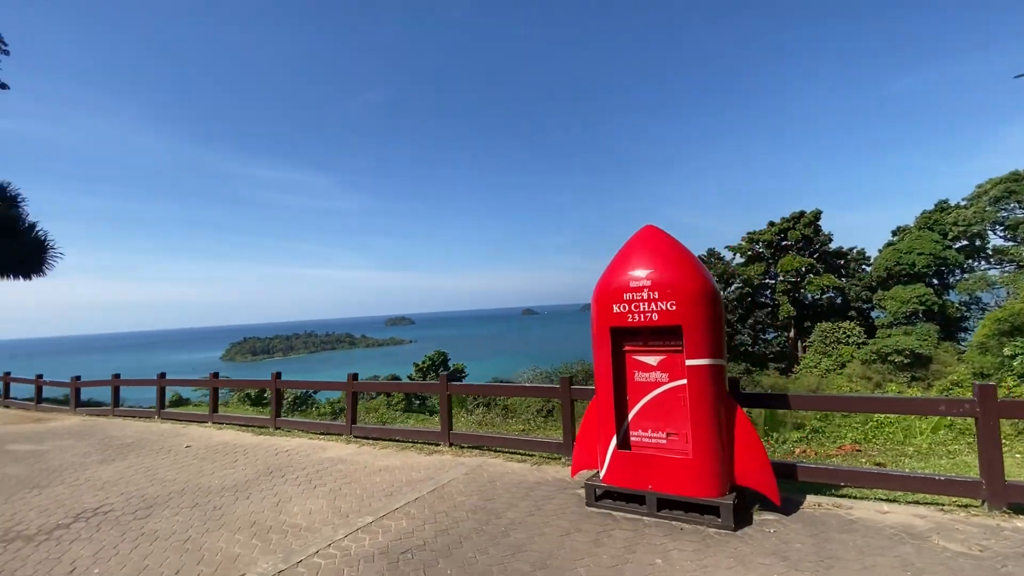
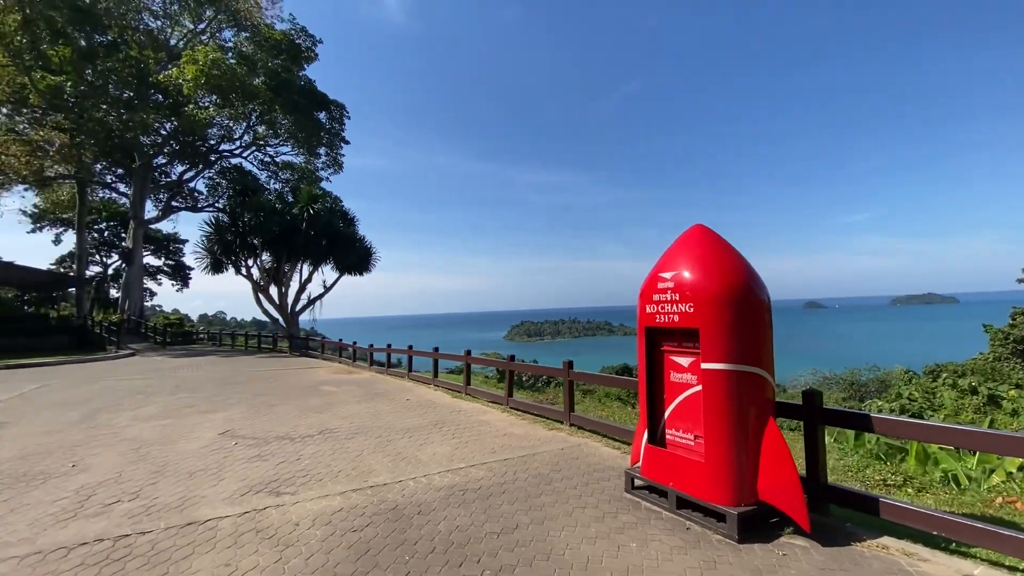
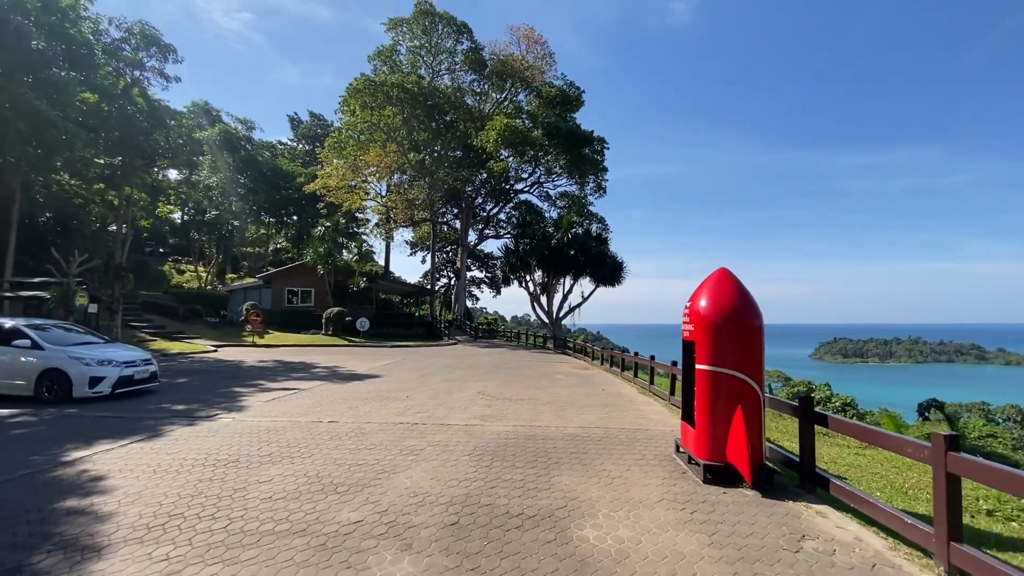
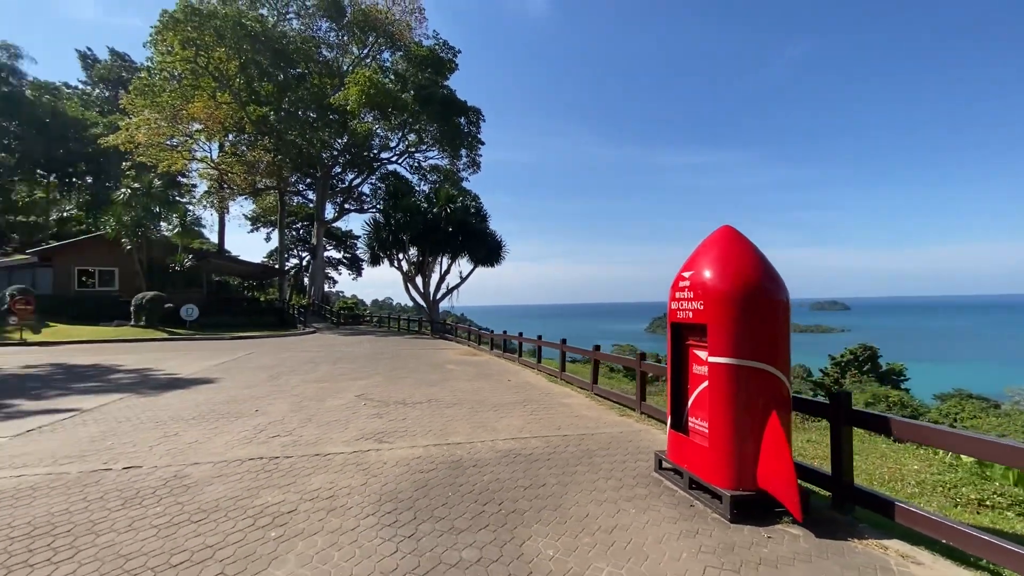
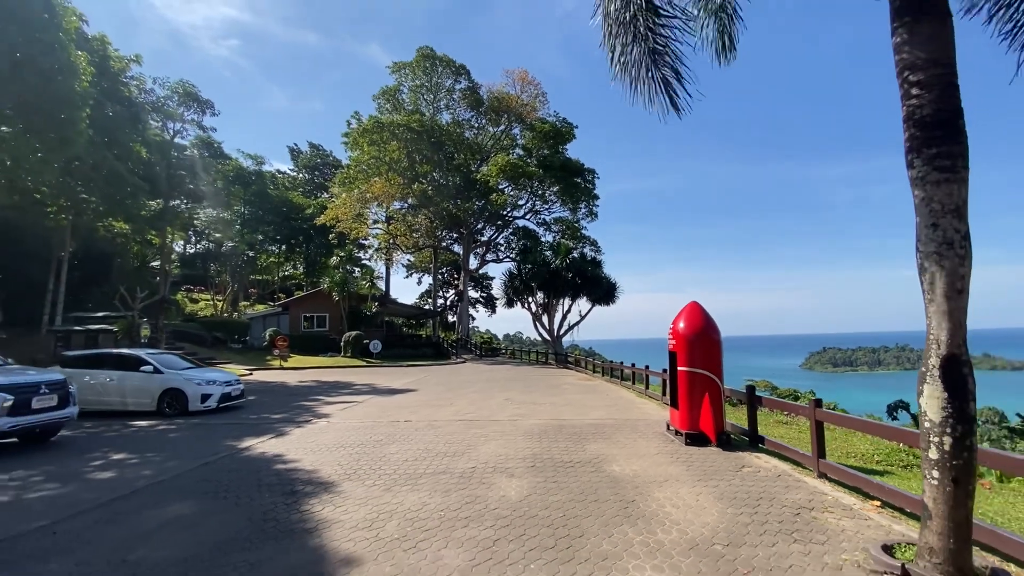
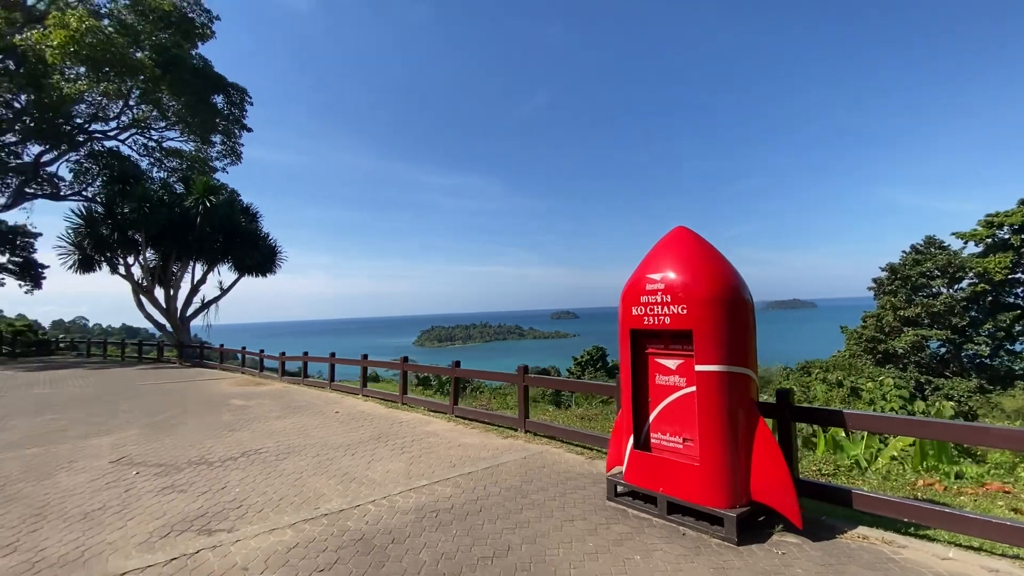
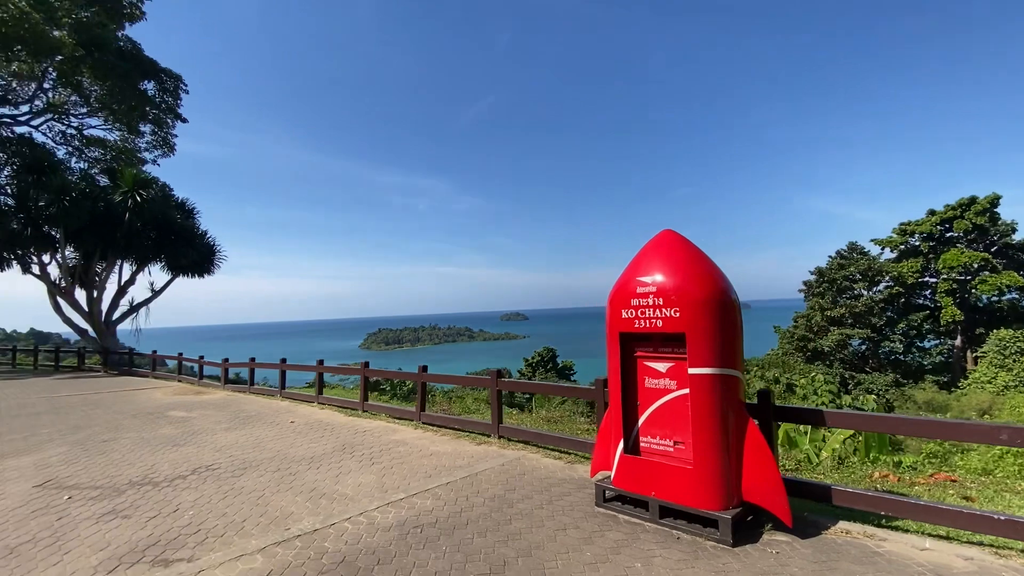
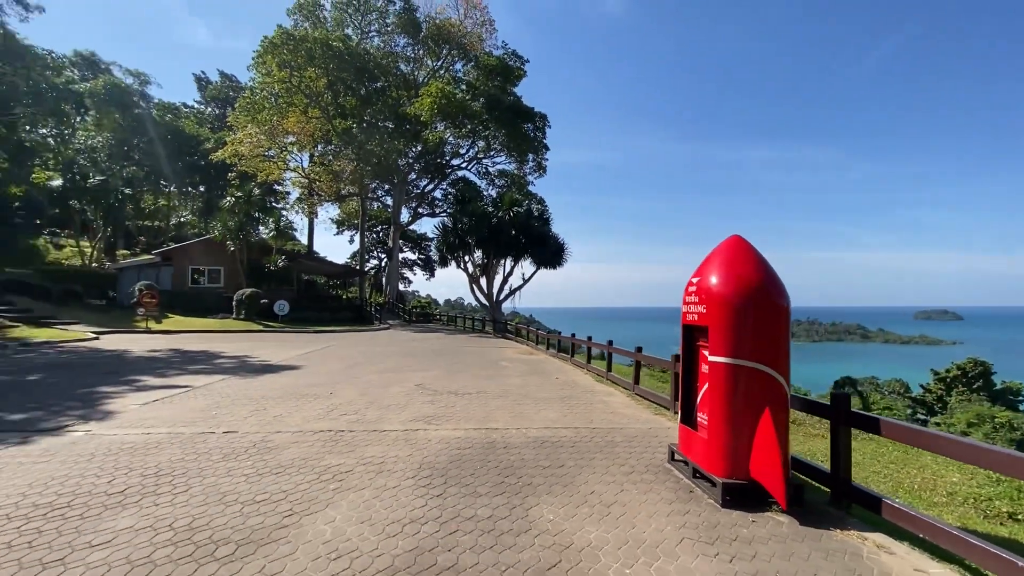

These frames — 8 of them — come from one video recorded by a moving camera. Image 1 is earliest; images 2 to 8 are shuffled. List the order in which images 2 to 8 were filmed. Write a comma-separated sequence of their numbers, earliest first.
7, 6, 2, 4, 8, 3, 5
